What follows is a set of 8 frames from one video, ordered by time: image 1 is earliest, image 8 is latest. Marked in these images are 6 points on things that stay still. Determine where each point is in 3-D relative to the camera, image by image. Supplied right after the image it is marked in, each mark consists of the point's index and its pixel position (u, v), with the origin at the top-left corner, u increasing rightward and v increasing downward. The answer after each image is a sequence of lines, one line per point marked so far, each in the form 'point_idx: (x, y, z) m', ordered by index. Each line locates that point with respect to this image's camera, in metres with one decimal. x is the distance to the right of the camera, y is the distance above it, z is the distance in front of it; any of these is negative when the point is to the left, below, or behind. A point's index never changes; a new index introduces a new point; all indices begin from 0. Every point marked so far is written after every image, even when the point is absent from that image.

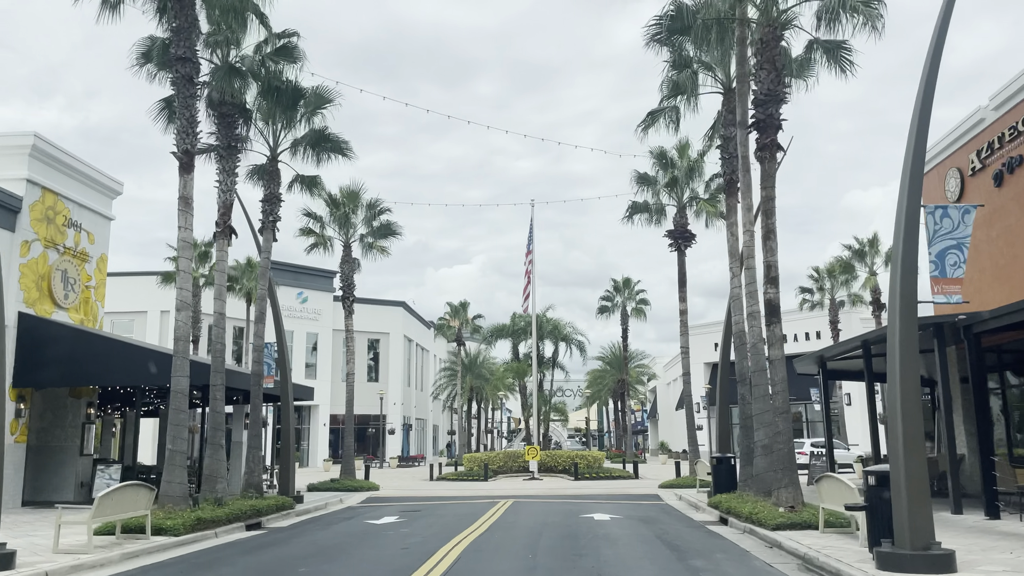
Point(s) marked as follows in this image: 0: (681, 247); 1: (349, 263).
0: (+3.7, +0.9, +17.8) m
1: (-3.7, +0.6, +18.5) m
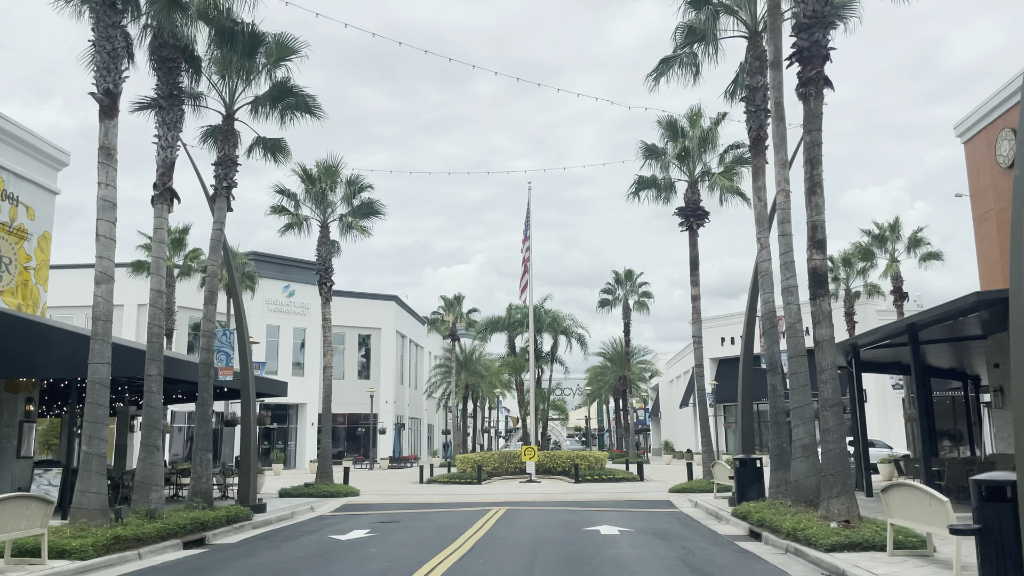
0: (+3.6, +1.2, +16.1) m
1: (-3.9, +0.9, +16.8) m
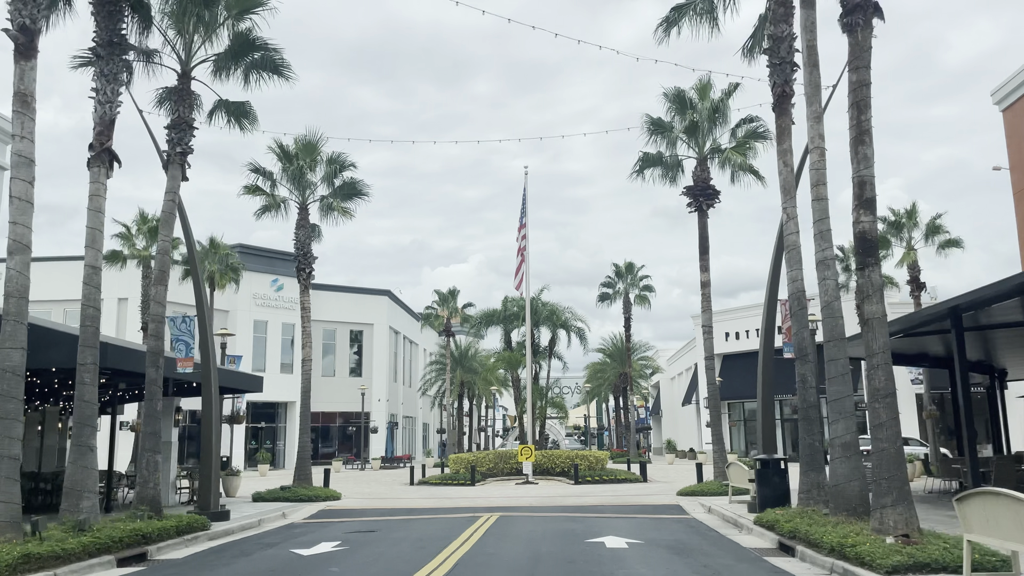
0: (+3.5, +1.5, +14.8) m
1: (-4.0, +1.2, +15.5) m
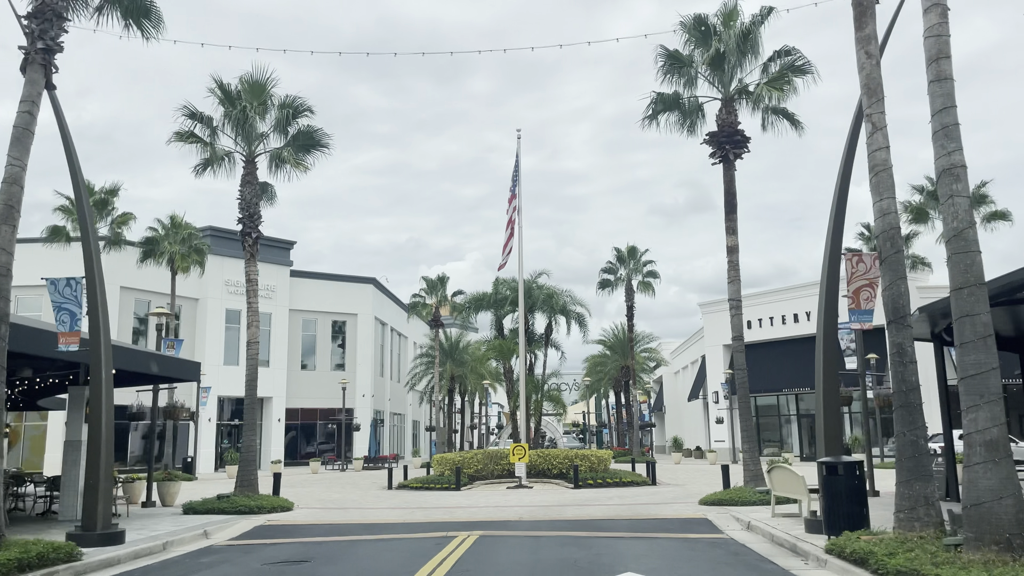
0: (+3.3, +2.0, +12.3) m
1: (-4.2, +1.7, +13.0) m
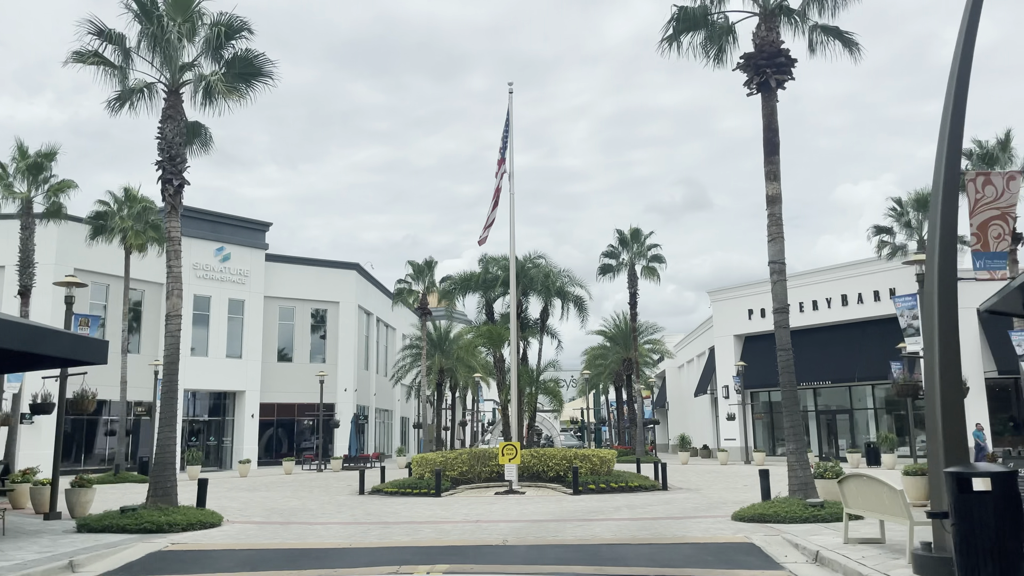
0: (+3.1, +2.5, +9.8) m
1: (-4.4, +2.2, +10.5) m
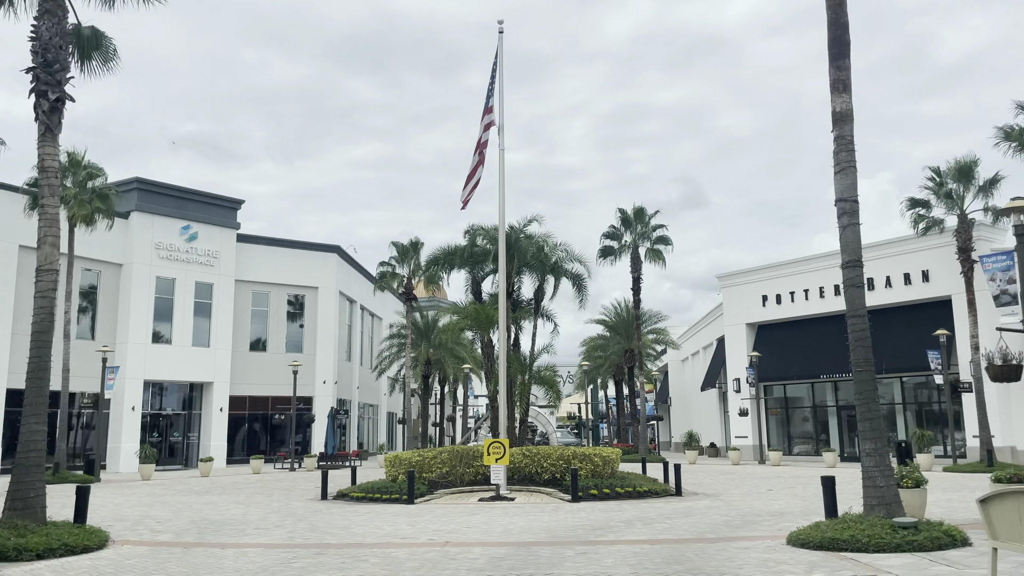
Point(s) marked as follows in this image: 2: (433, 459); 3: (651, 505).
0: (+3.0, +3.0, +7.4) m
1: (-4.5, +2.7, +8.0) m
2: (-1.4, -3.0, +14.3) m
3: (+2.1, -3.2, +12.1) m
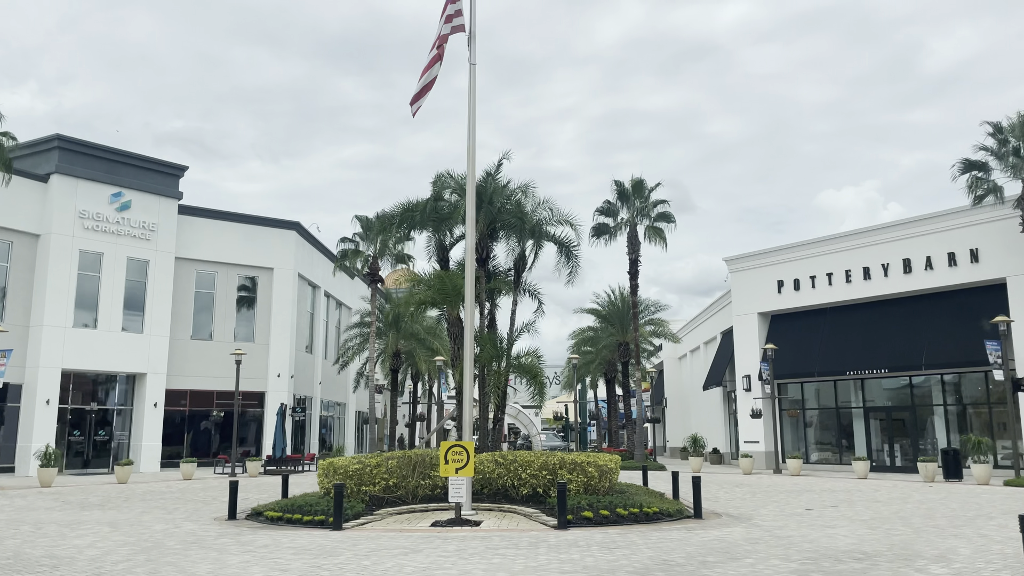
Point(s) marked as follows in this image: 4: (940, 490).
0: (+2.7, +3.6, +4.1) m
1: (-4.8, +3.4, +4.6) m
2: (-1.8, -2.4, +10.9) m
3: (+1.6, -2.7, +8.7) m
4: (+8.2, -3.9, +15.4) m
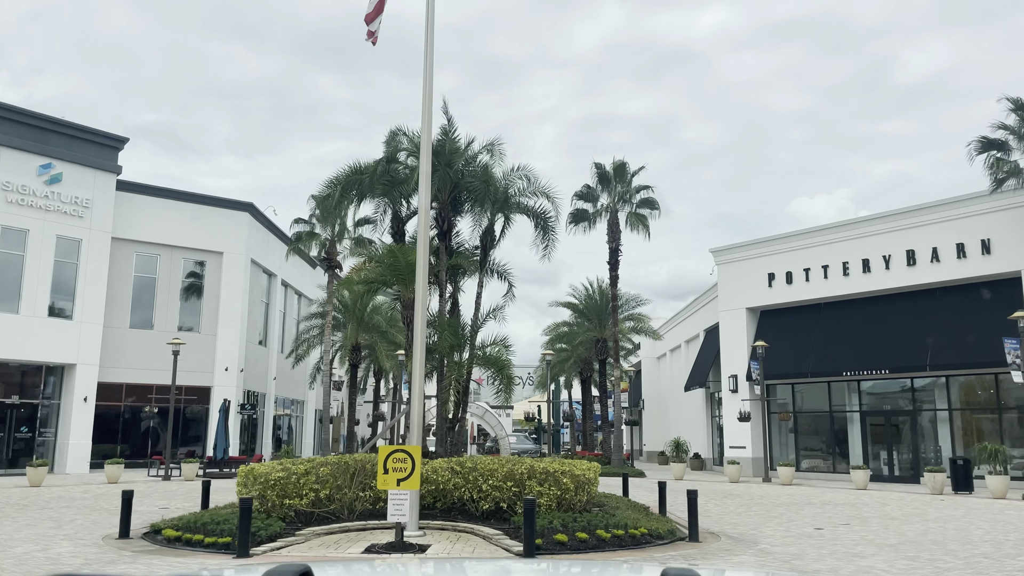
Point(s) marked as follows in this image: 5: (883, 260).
0: (+2.6, +3.9, +2.2) m
1: (-5.0, +3.8, +2.5) m
2: (-2.3, -2.1, +8.9) m
3: (+1.2, -2.4, +6.8) m
4: (+7.5, -3.7, +13.7) m
5: (+8.8, +0.7, +19.0) m
